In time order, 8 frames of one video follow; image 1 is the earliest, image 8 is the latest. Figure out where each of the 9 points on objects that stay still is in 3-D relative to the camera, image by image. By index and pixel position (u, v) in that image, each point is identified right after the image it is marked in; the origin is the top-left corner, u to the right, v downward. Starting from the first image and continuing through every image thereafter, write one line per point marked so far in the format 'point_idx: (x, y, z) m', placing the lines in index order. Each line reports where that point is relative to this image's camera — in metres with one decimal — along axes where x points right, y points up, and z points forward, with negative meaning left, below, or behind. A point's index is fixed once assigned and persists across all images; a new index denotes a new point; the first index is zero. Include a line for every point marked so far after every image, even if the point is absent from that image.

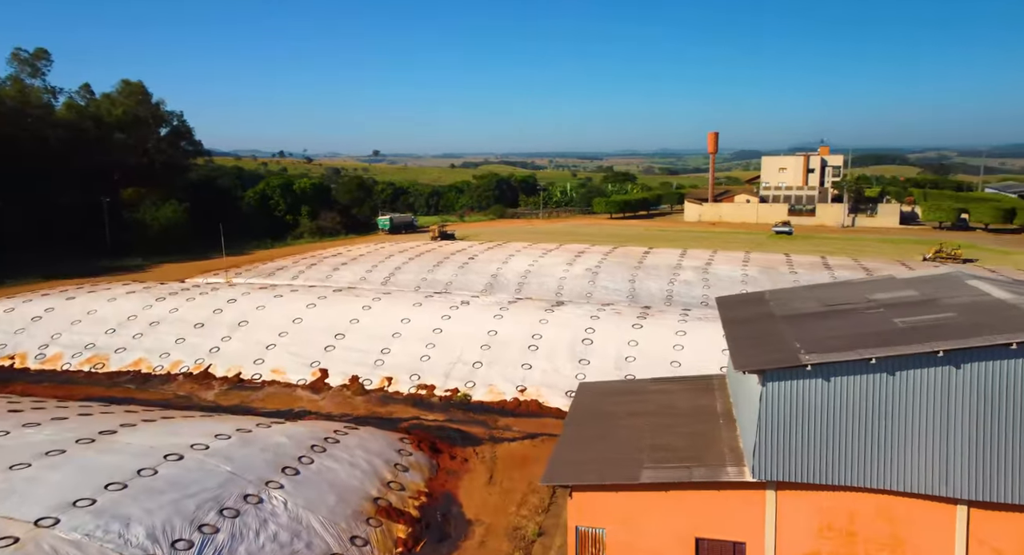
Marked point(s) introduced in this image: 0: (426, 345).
0: (-2.2, -1.8, +17.3) m
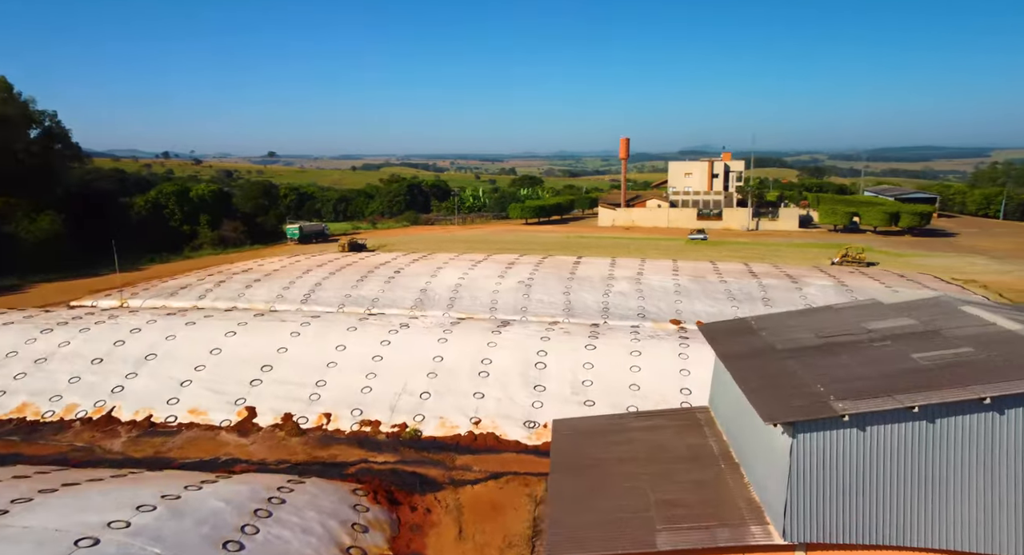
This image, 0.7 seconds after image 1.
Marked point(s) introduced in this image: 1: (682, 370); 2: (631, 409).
0: (-3.5, -2.4, +16.0) m
1: (+3.9, -2.2, +15.3) m
2: (+2.6, -2.9, +14.4) m
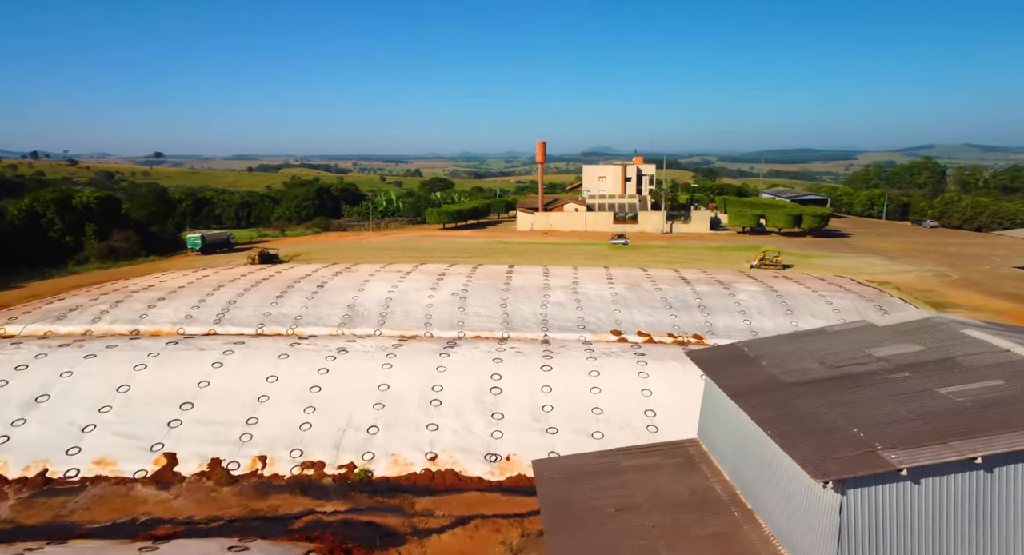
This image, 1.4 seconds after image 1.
0: (-4.5, -2.9, +14.4) m
1: (+2.9, -2.5, +14.8) m
2: (+1.8, -3.3, +13.7) m
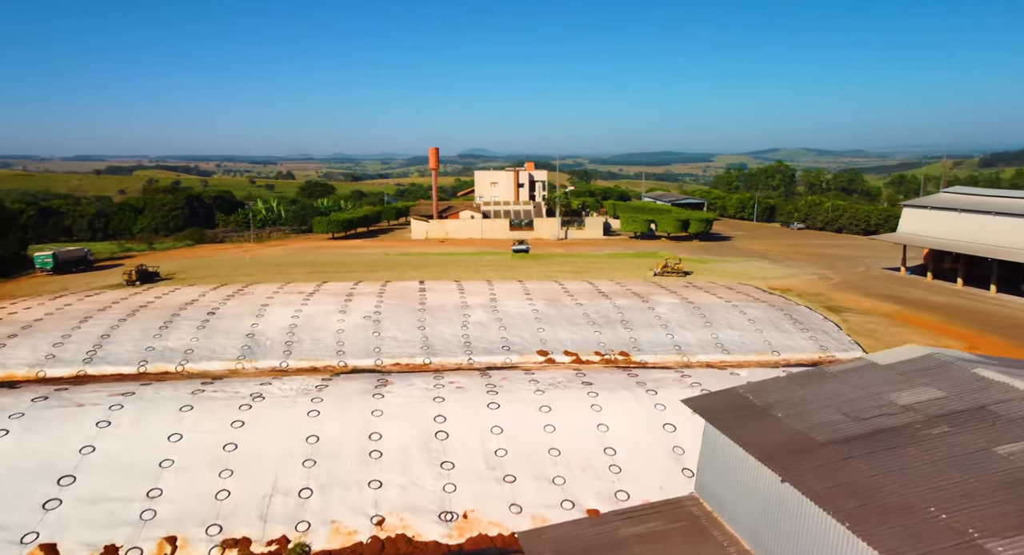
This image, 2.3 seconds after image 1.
0: (-5.4, -3.7, +12.3) m
1: (+1.8, -3.1, +13.9) m
2: (+0.9, -3.9, +12.6) m
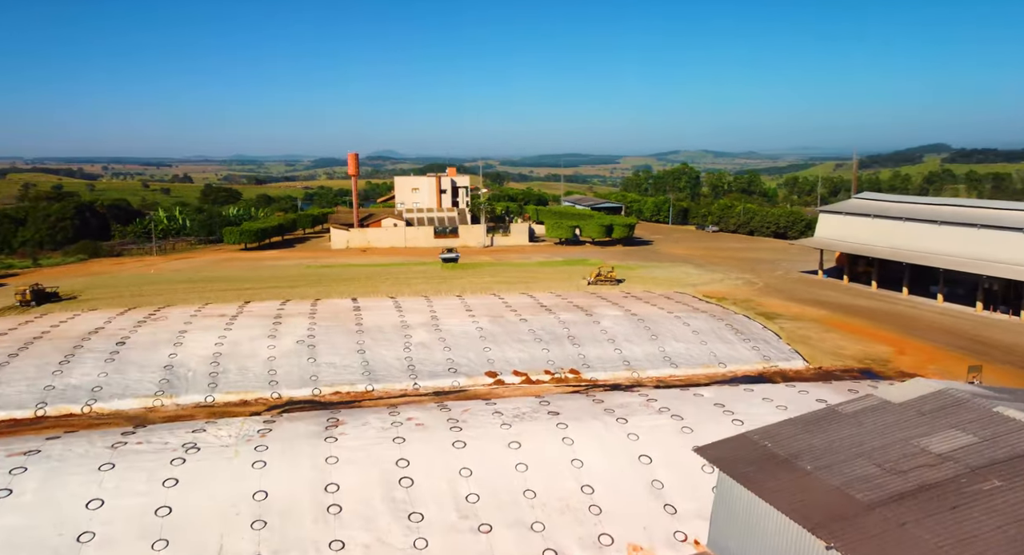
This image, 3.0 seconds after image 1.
0: (-5.8, -4.3, +10.6) m
1: (+1.2, -3.6, +13.2) m
2: (+0.4, -4.4, +11.8) m
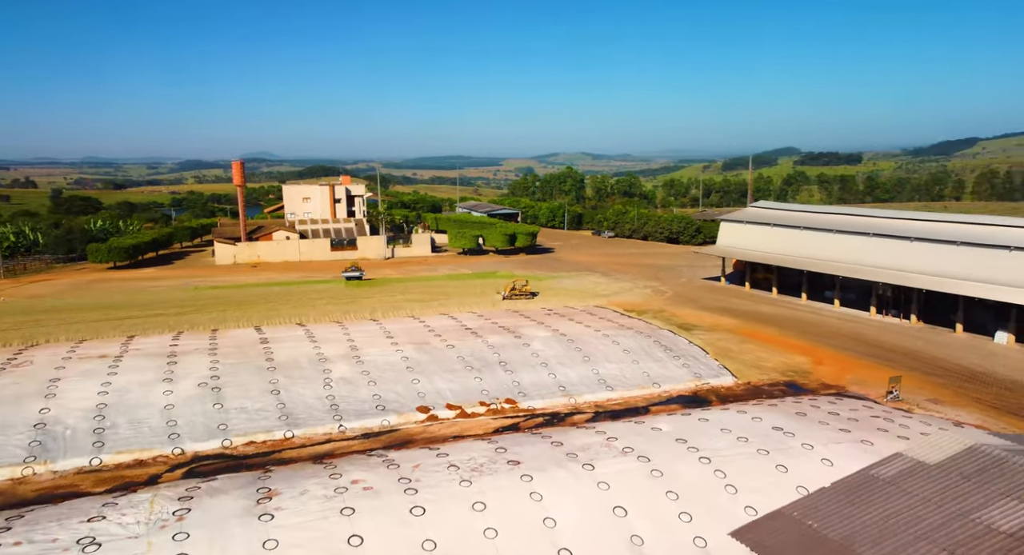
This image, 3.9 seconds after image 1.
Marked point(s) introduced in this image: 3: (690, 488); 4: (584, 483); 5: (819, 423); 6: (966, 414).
0: (-5.8, -5.2, +8.4) m
1: (+0.6, -4.4, +12.0) m
2: (+0.1, -5.2, +10.5) m
3: (+3.5, -4.1, +12.9) m
4: (+1.4, -4.0, +13.0) m
5: (+7.4, -3.5, +15.9) m
6: (+13.4, -4.0, +19.6) m
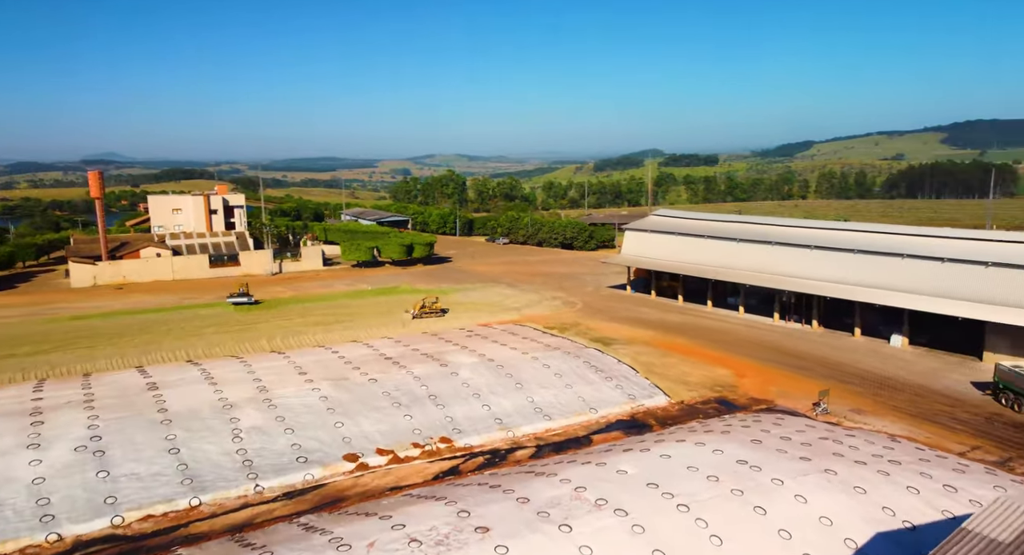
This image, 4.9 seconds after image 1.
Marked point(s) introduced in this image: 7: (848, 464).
0: (-5.4, -6.2, +5.9) m
1: (+0.3, -5.2, +10.6) m
2: (+0.1, -5.9, +9.0) m
3: (+3.0, -4.8, +12.0) m
4: (+0.9, -4.8, +11.7) m
5: (+6.3, -4.1, +15.7) m
6: (+11.6, -4.5, +20.3) m
7: (+7.7, -4.2, +15.0) m
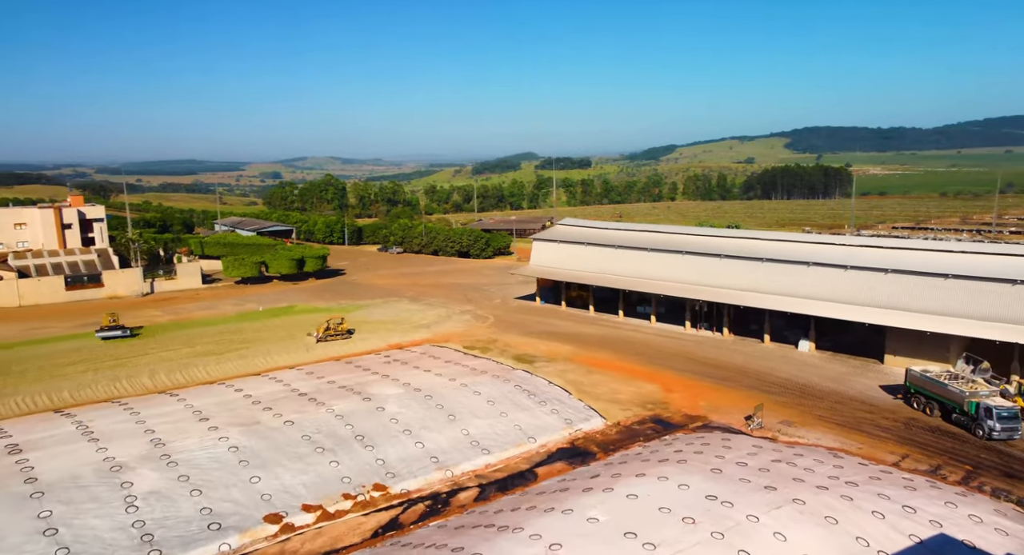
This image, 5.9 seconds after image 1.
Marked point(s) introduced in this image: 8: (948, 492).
0: (-4.5, -7.0, +3.6) m
1: (+0.3, -5.8, +9.2) m
2: (+0.4, -6.6, +7.6) m
3: (+2.6, -5.4, +11.1) m
4: (+0.7, -5.5, +10.4) m
5: (+5.3, -4.7, +15.2) m
6: (+9.7, -4.9, +20.7) m
7: (+6.7, -4.7, +14.8) m
8: (+10.2, -5.0, +15.5) m
